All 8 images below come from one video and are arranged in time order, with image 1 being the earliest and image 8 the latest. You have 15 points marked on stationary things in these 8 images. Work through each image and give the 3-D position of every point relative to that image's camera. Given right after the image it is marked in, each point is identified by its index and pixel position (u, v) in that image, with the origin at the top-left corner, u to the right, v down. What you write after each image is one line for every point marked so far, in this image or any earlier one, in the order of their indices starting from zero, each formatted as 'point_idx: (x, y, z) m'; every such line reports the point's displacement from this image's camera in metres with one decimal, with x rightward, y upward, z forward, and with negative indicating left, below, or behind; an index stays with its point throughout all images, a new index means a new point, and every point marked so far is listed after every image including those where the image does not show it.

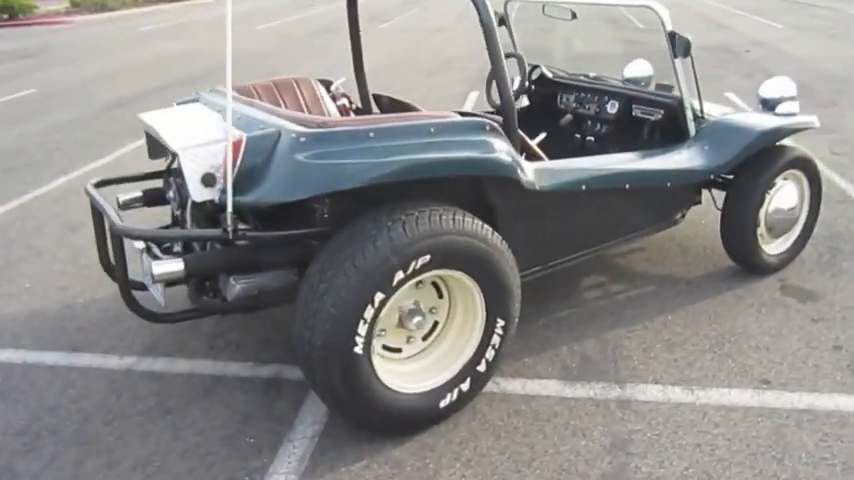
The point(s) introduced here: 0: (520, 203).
0: (+0.4, +0.2, +2.8) m
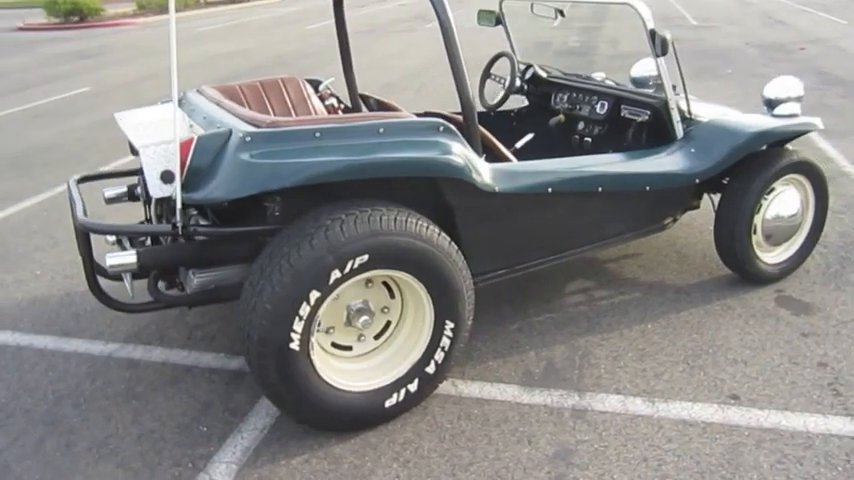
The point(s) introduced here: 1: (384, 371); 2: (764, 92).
0: (+0.2, +0.2, +2.8) m
1: (-0.2, -0.5, +2.6) m
2: (+1.9, +0.8, +3.7) m
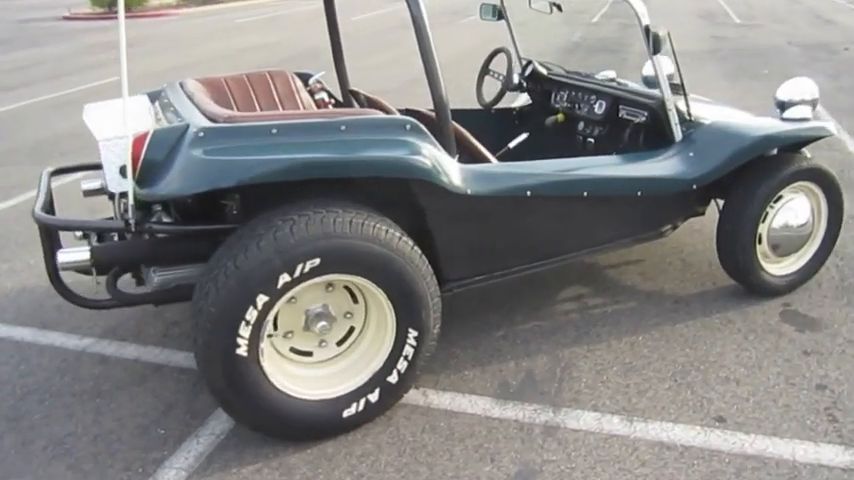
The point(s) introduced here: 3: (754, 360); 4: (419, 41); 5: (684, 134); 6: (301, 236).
0: (+0.1, +0.1, +2.7) m
1: (-0.3, -0.5, +2.5) m
2: (+1.8, +0.8, +3.4) m
3: (+1.5, -0.5, +2.9) m
4: (0.0, +0.8, +2.5) m
5: (+1.3, +0.5, +3.2) m
6: (-0.4, 0.0, +2.2) m
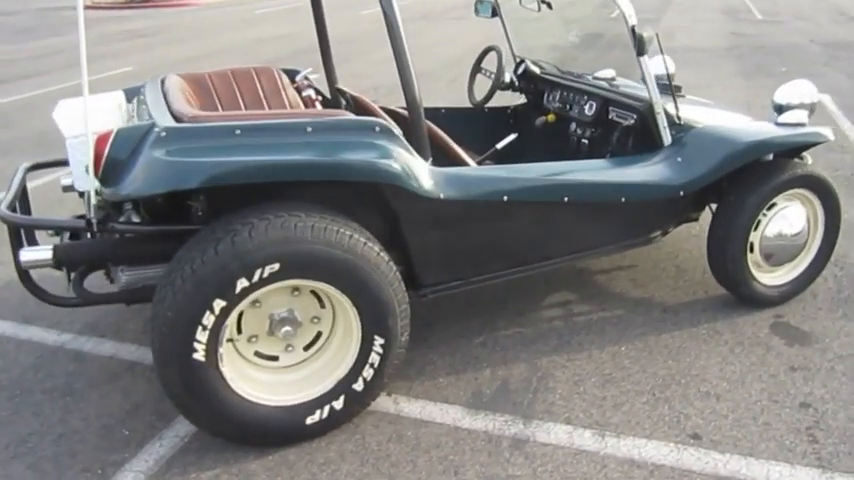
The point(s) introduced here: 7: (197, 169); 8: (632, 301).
0: (0.0, +0.1, +2.6) m
1: (-0.4, -0.5, +2.4) m
2: (+1.8, +0.7, +3.3) m
3: (+1.3, -0.6, +2.8) m
4: (-0.1, +0.7, +2.5) m
5: (+1.2, +0.5, +3.1) m
6: (-0.5, 0.0, +2.1) m
7: (-0.8, +0.2, +2.2) m
8: (+1.1, -0.3, +3.5) m
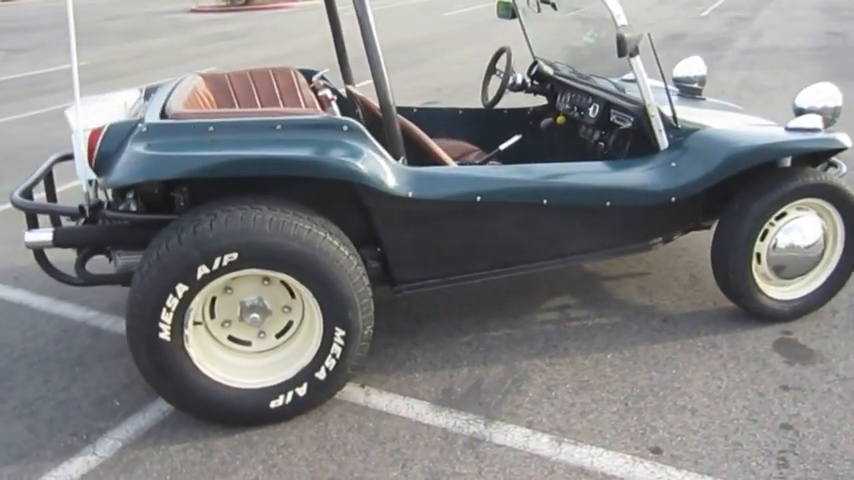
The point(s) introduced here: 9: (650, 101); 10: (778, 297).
0: (-0.1, +0.1, +2.7) m
1: (-0.6, -0.5, +2.6) m
2: (+1.8, +0.7, +3.1) m
3: (+1.2, -0.6, +2.7) m
4: (-0.2, +0.8, +2.5) m
5: (+1.1, +0.4, +3.0) m
6: (-0.7, 0.0, +2.3) m
7: (-0.9, +0.3, +2.4) m
8: (+1.1, -0.4, +3.4) m
9: (+1.0, +0.6, +2.9) m
10: (+1.7, -0.3, +3.1) m
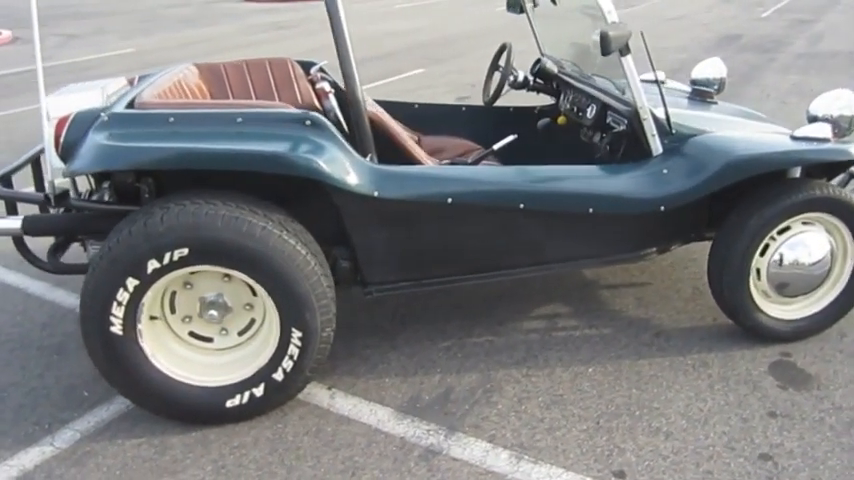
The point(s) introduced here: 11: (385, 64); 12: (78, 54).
0: (-0.2, +0.1, +2.6) m
1: (-0.7, -0.5, +2.5) m
2: (+1.7, +0.6, +2.9) m
3: (+1.1, -0.7, +2.5) m
4: (-0.3, +0.8, +2.4) m
5: (+1.0, +0.4, +2.8) m
6: (-0.9, +0.1, +2.2) m
7: (-1.1, +0.3, +2.3) m
8: (+1.0, -0.4, +3.2) m
9: (+0.9, +0.6, +2.8) m
10: (+1.6, -0.3, +2.9) m
11: (-0.6, +2.8, +10.3) m
12: (-6.7, +3.6, +12.5) m
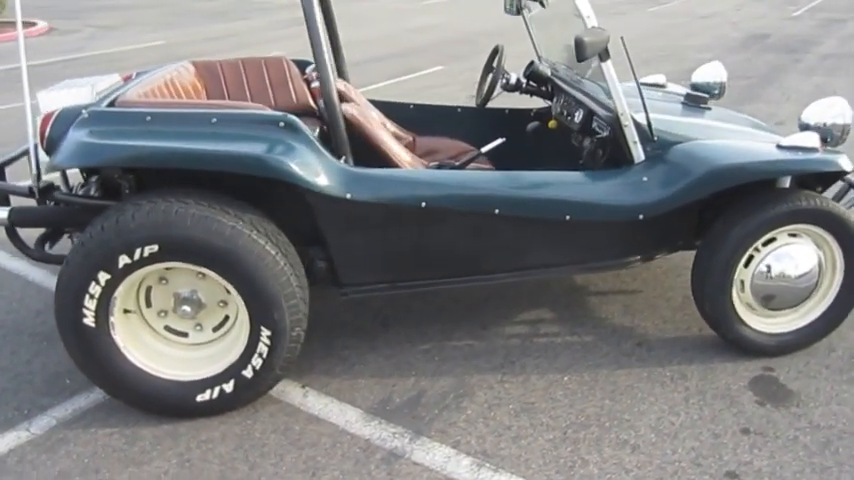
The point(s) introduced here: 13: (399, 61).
0: (-0.3, +0.1, +2.6) m
1: (-0.9, -0.5, +2.5) m
2: (+1.6, +0.5, +2.8) m
3: (+0.9, -0.7, +2.5) m
4: (-0.4, +0.8, +2.5) m
5: (+0.9, +0.4, +2.8) m
6: (-1.0, +0.1, +2.3) m
7: (-1.2, +0.3, +2.4) m
8: (+0.9, -0.4, +3.2) m
9: (+0.8, +0.5, +2.7) m
10: (+1.4, -0.4, +2.8) m
11: (-0.3, +2.8, +10.3) m
12: (-6.3, +3.8, +12.8) m
13: (-0.4, +2.8, +10.3) m
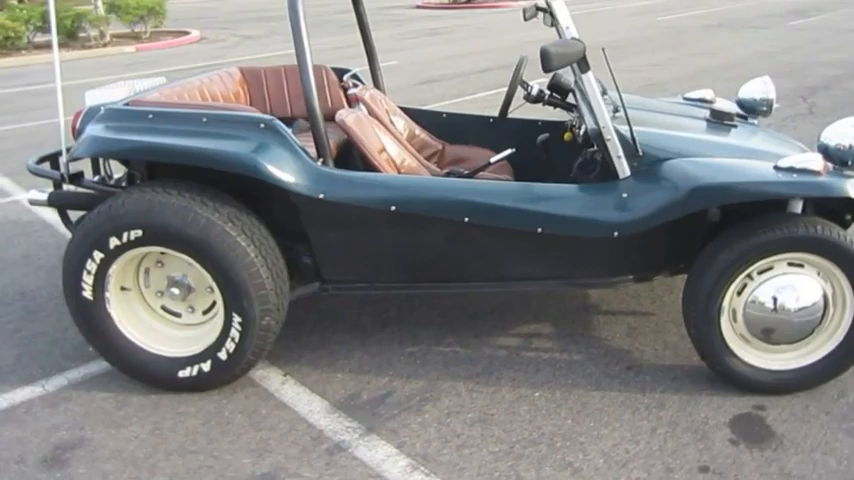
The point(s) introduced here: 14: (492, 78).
0: (-0.4, +0.1, +2.7) m
1: (-1.0, -0.4, +2.8) m
2: (+1.5, +0.4, +2.6) m
3: (+0.7, -0.8, +2.3) m
4: (-0.5, +0.8, +2.6) m
5: (+0.9, +0.3, +2.6) m
6: (-1.1, +0.1, +2.5) m
7: (-1.3, +0.4, +2.7) m
8: (+0.8, -0.5, +3.0) m
9: (+0.8, +0.5, +2.6) m
10: (+1.3, -0.5, +2.6) m
11: (+1.2, +2.7, +10.3) m
12: (-4.1, +4.0, +13.9) m
13: (+1.1, +2.7, +10.3) m
14: (+0.9, +2.5, +9.9) m
